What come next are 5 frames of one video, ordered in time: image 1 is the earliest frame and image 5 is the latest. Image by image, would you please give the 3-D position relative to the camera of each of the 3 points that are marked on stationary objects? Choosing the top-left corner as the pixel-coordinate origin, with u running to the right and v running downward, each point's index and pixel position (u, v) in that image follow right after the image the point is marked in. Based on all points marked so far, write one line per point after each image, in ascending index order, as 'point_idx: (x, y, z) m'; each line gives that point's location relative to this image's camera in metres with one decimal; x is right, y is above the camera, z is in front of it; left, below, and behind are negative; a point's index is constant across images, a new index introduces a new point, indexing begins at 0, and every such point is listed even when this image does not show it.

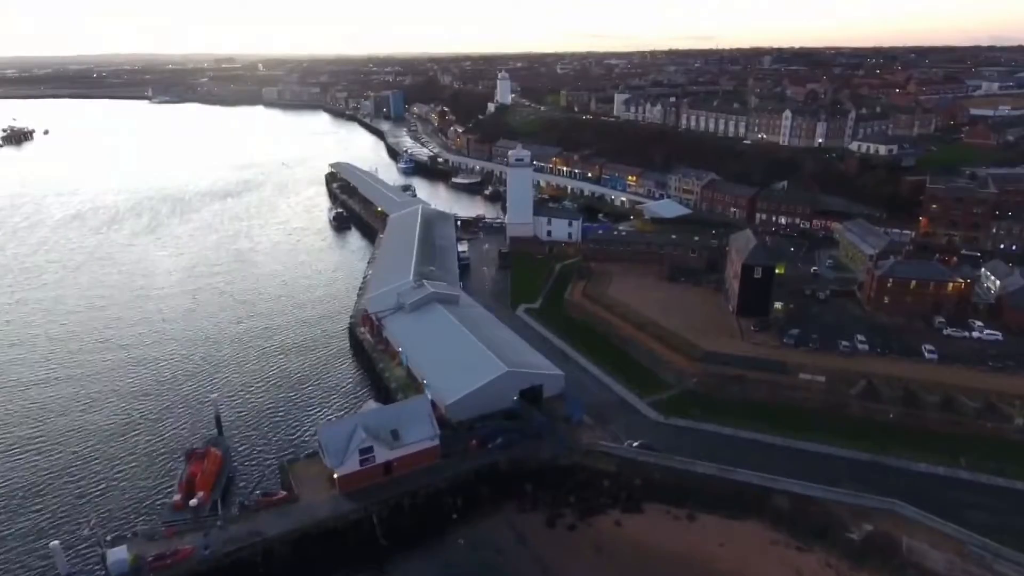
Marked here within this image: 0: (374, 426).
0: (-2.9, -2.9, +14.3) m
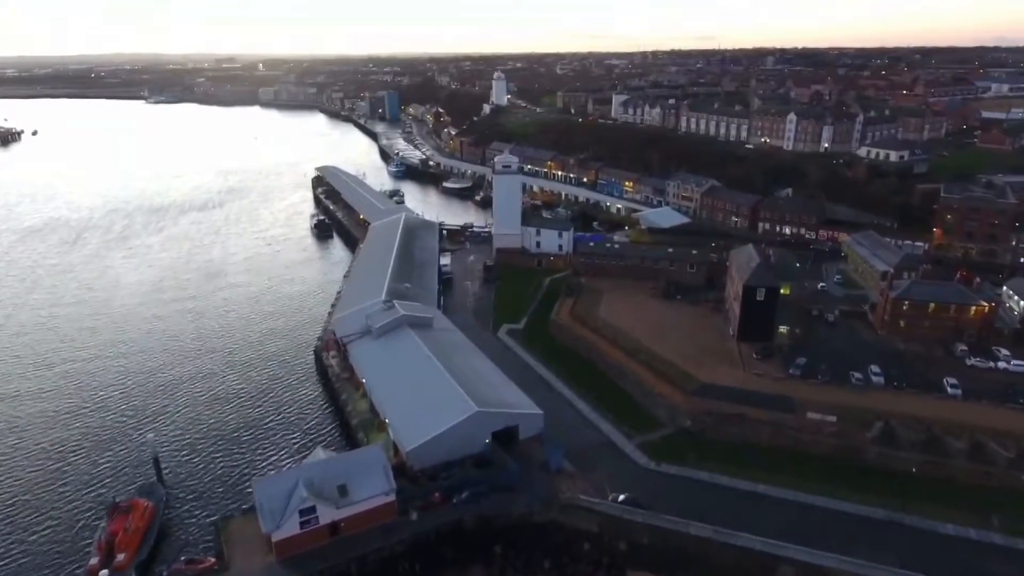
0: (-3.6, -3.6, +12.4) m
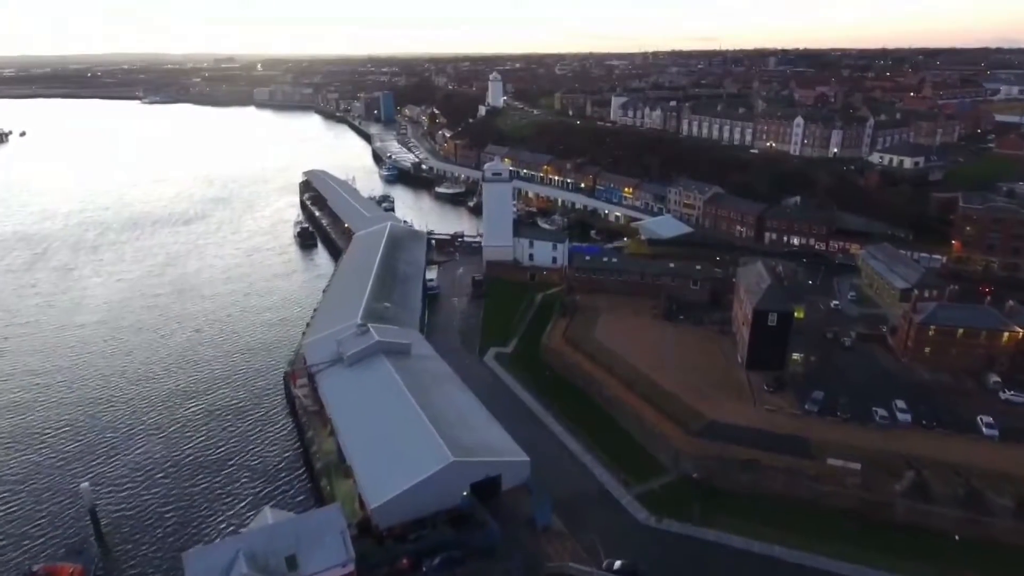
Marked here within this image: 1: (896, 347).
0: (-3.9, -4.2, +10.6) m
1: (+10.9, -1.7, +19.0) m
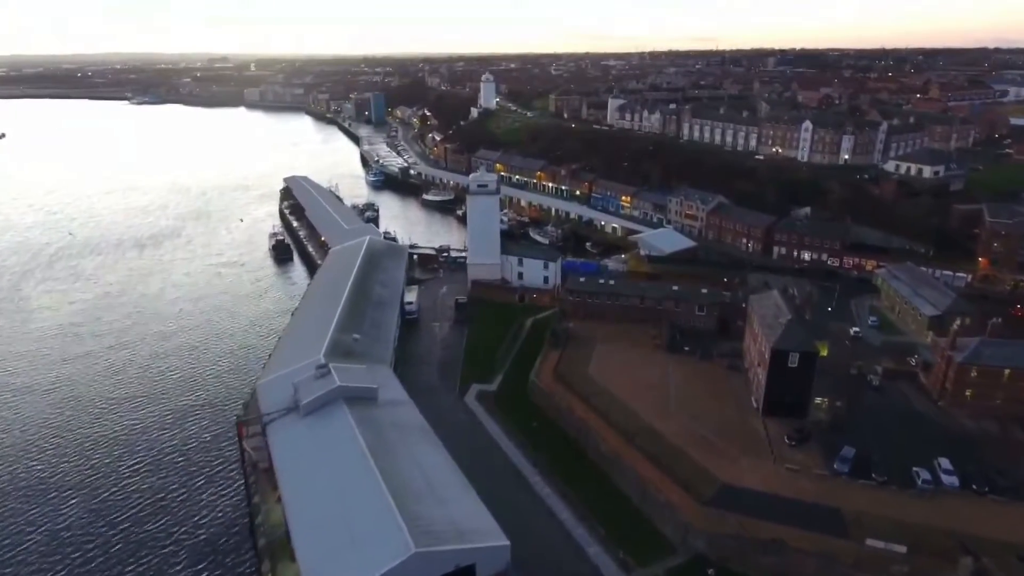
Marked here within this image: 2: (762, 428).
0: (-4.3, -5.0, +8.3) m
1: (+10.4, -2.5, +16.7) m
2: (+5.6, -3.2, +15.1) m
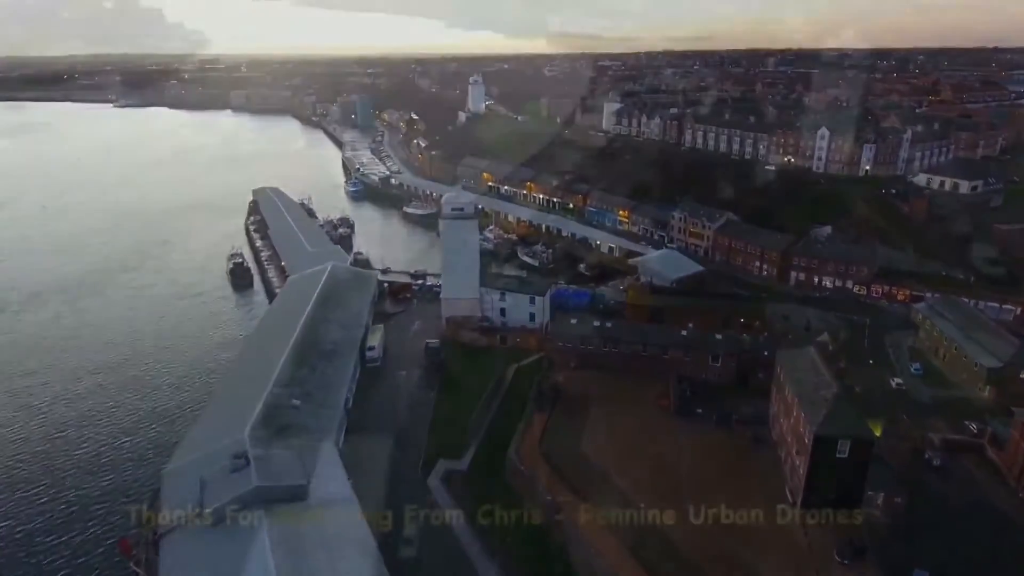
0: (-4.8, -6.2, +5.0) m
1: (+9.9, -3.6, +13.4) m
2: (+5.1, -4.3, +11.7) m
